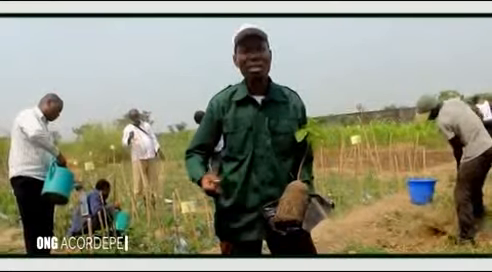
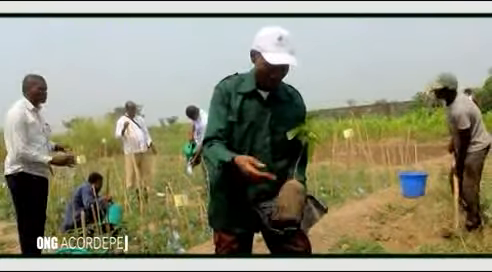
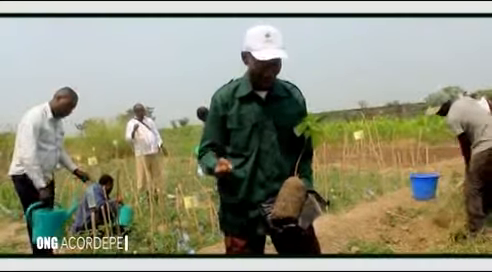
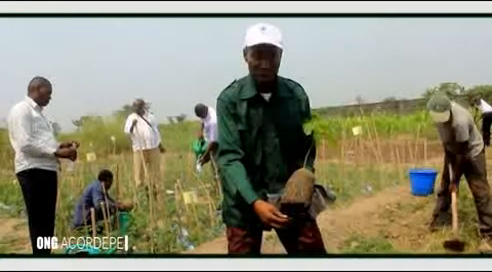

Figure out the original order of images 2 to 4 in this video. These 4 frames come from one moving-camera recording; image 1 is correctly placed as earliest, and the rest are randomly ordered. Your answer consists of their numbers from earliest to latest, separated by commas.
3, 2, 4
